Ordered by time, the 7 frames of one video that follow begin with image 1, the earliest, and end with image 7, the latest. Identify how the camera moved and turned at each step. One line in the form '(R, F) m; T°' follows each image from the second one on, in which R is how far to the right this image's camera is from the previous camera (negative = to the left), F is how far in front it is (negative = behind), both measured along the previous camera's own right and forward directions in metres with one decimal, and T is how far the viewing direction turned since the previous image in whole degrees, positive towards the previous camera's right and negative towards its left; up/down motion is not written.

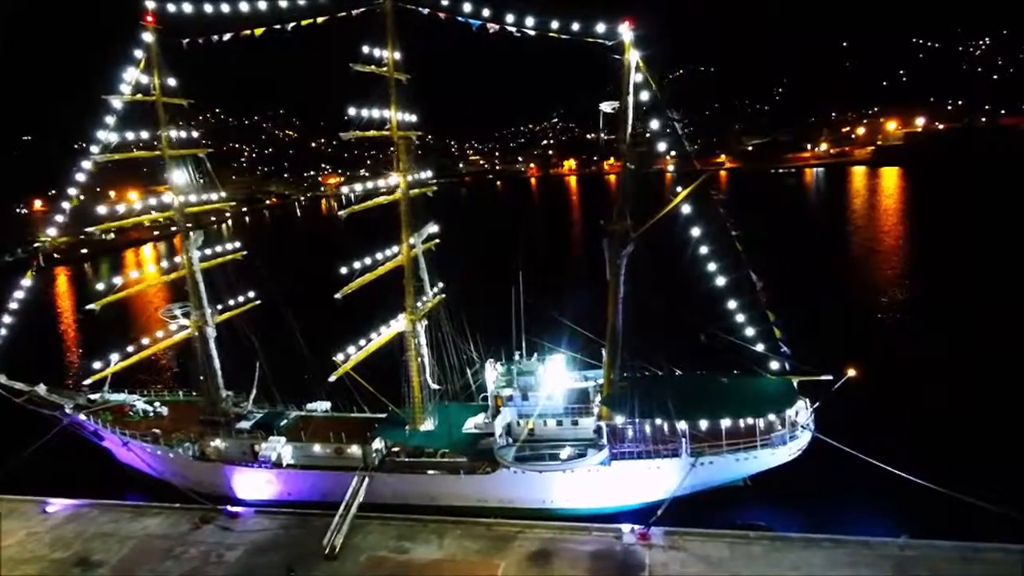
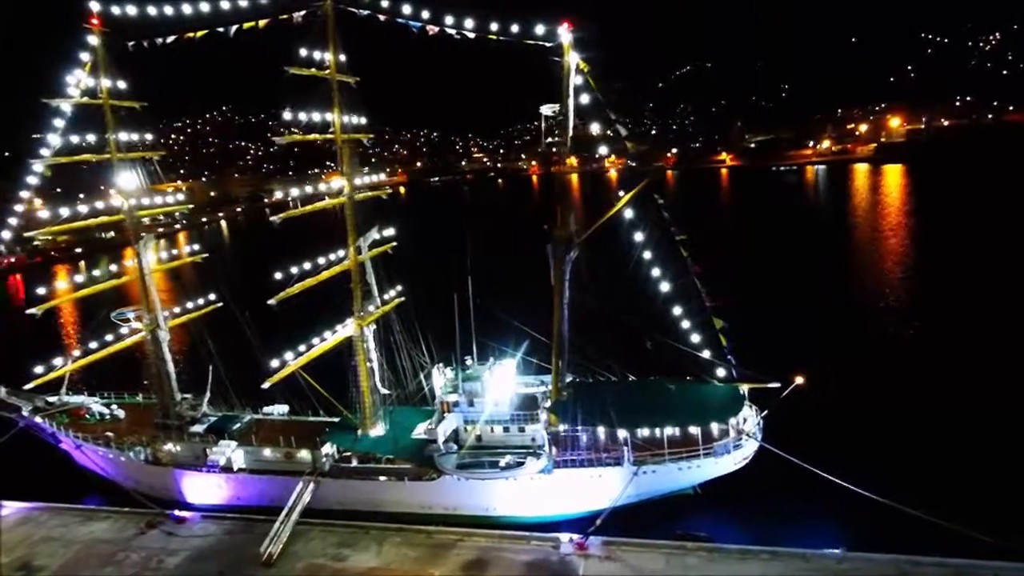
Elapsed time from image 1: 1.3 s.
(+2.0, +0.2) m; -1°
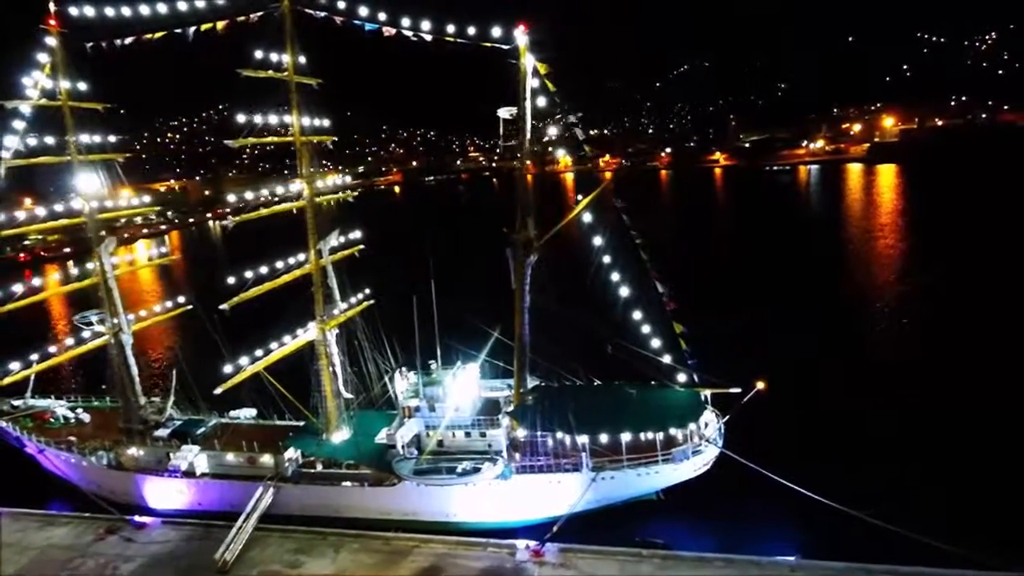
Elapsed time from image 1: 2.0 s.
(+1.2, +0.2) m; 0°
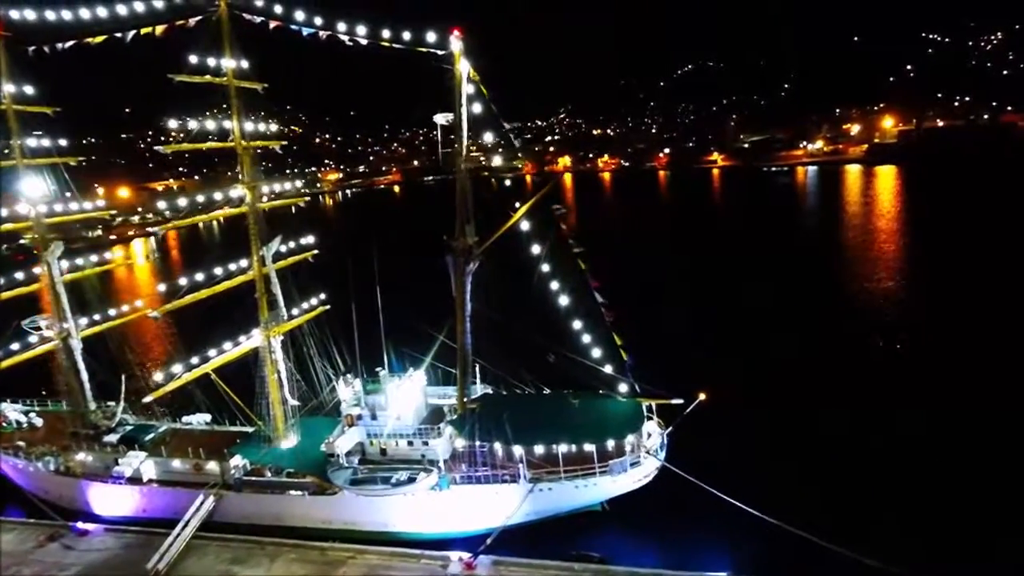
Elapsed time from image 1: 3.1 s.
(+1.9, +0.2) m; 0°
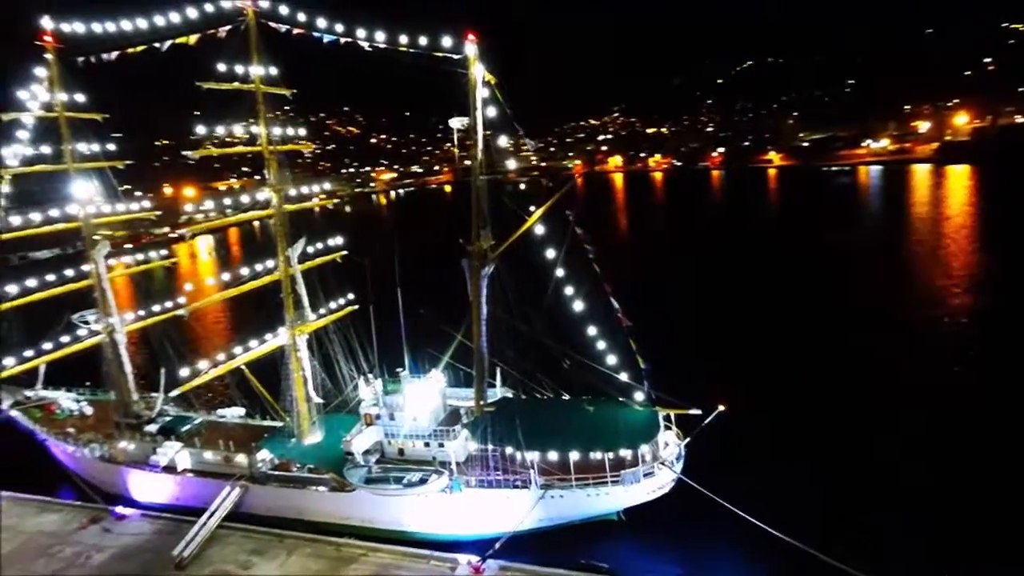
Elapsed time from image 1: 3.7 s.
(+1.1, +0.1) m; -5°
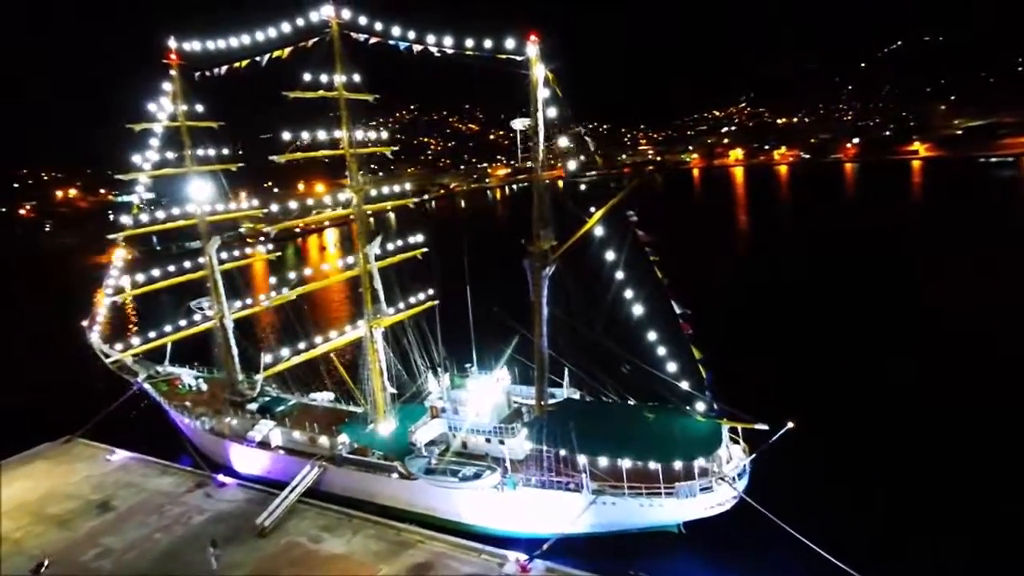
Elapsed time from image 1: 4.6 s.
(+1.6, +0.2) m; -11°
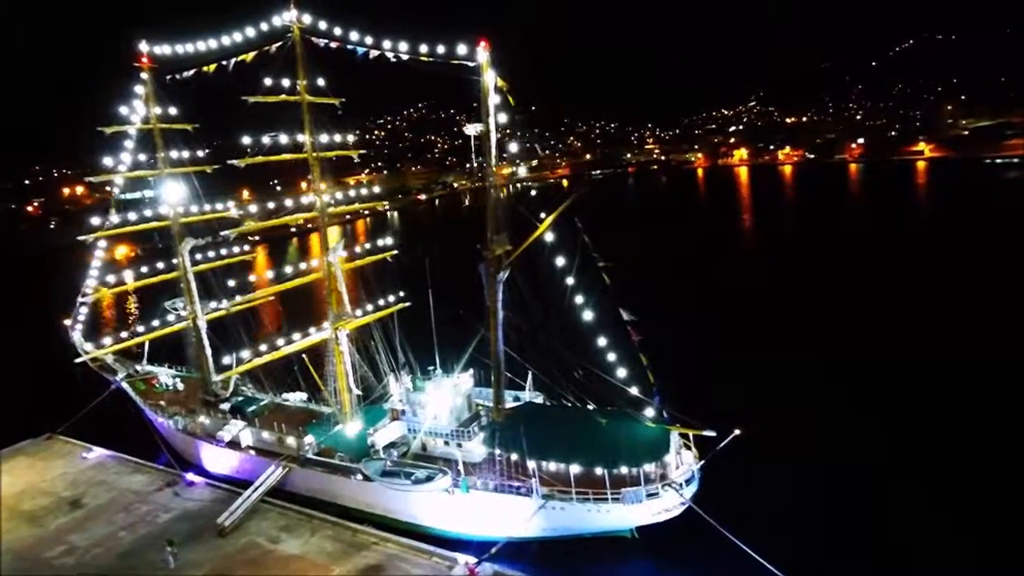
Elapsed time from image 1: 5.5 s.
(+1.6, -0.1) m; -1°
